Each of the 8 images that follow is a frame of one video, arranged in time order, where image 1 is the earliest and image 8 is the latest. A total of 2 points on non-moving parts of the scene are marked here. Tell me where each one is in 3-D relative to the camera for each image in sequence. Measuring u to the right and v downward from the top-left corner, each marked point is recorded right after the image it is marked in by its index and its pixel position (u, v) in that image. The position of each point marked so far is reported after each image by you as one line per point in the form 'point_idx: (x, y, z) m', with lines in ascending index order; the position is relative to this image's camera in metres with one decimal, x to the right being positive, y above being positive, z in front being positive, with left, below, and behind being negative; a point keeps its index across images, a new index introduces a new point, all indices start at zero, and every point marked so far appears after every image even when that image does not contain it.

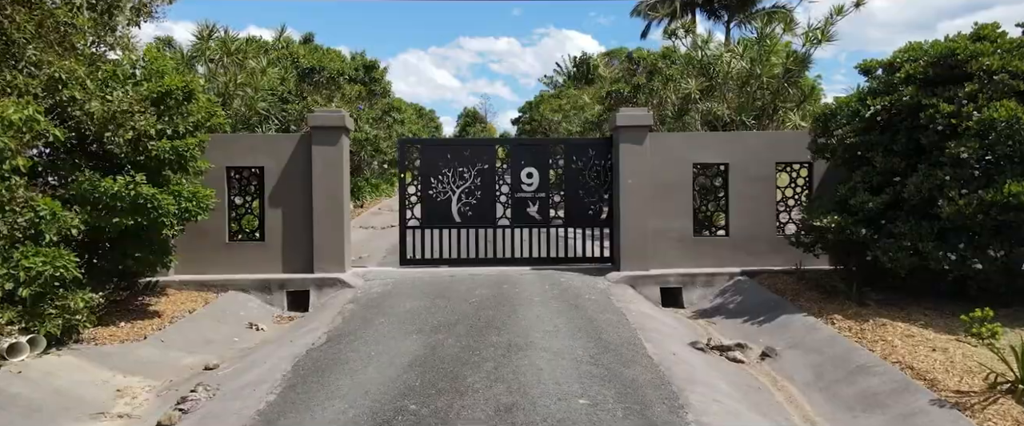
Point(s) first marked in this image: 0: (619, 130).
0: (+1.6, +1.2, +9.9) m
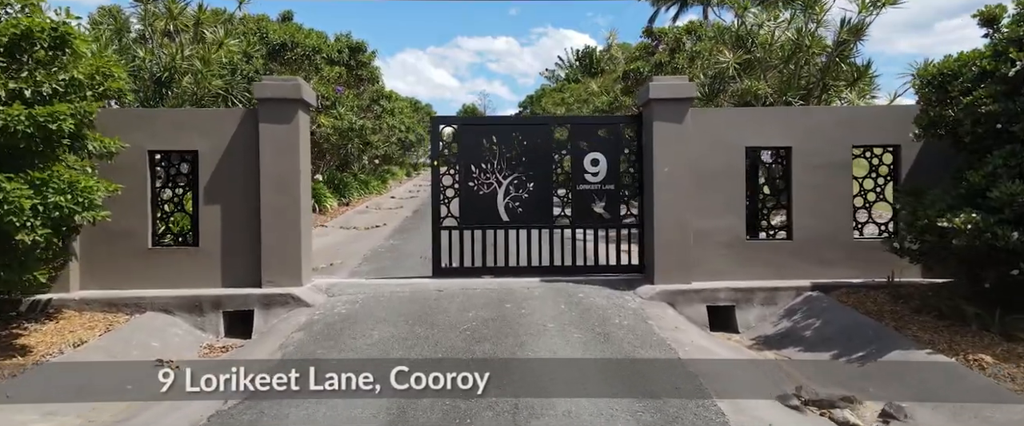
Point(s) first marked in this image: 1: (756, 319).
0: (+1.6, +1.3, +7.8) m
1: (+2.6, -1.2, +7.4) m
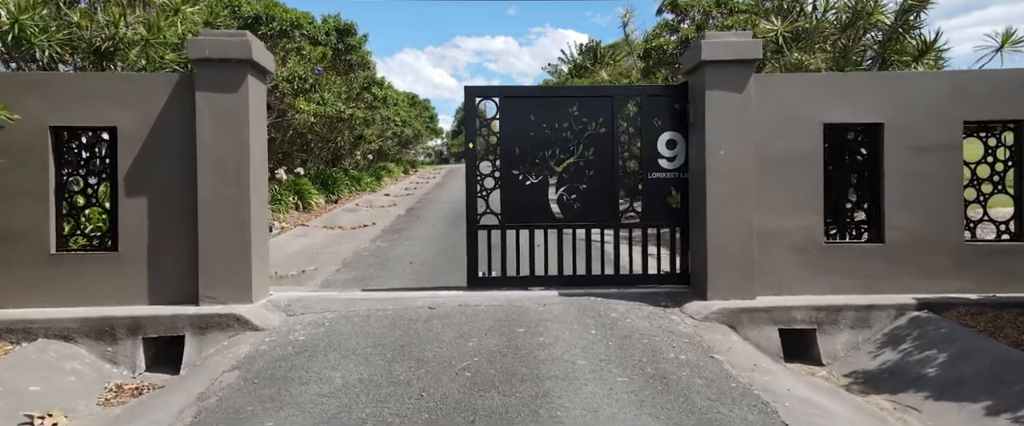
0: (+1.7, +1.3, +6.1) m
1: (+2.8, -1.1, +5.6) m
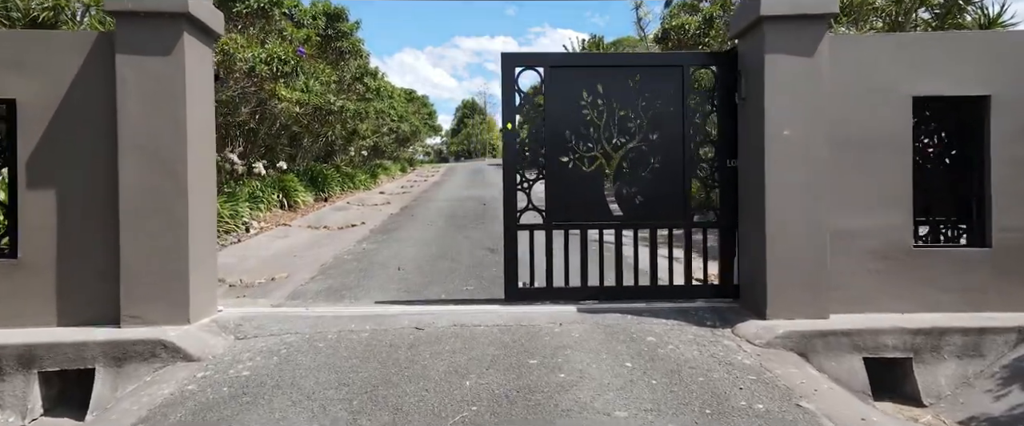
0: (+1.8, +1.3, +4.8) m
1: (+2.8, -1.1, +4.4) m
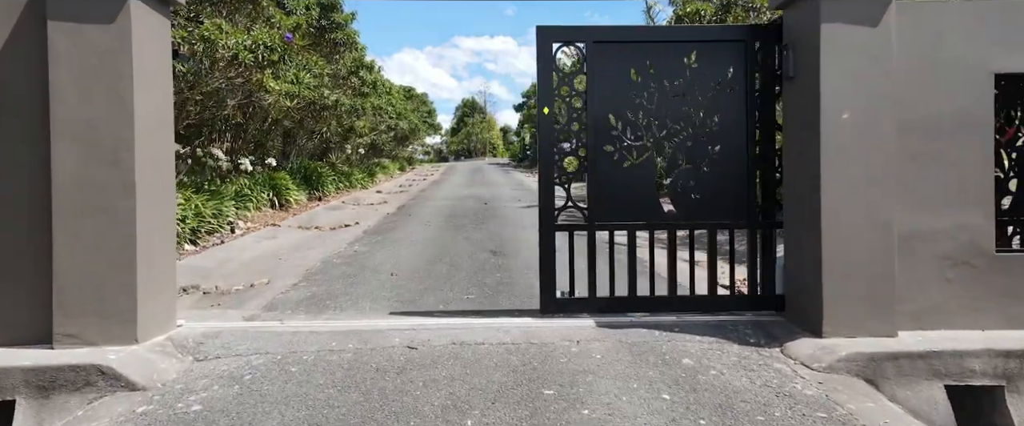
0: (+1.8, +1.3, +4.0) m
1: (+2.9, -1.1, +3.6) m
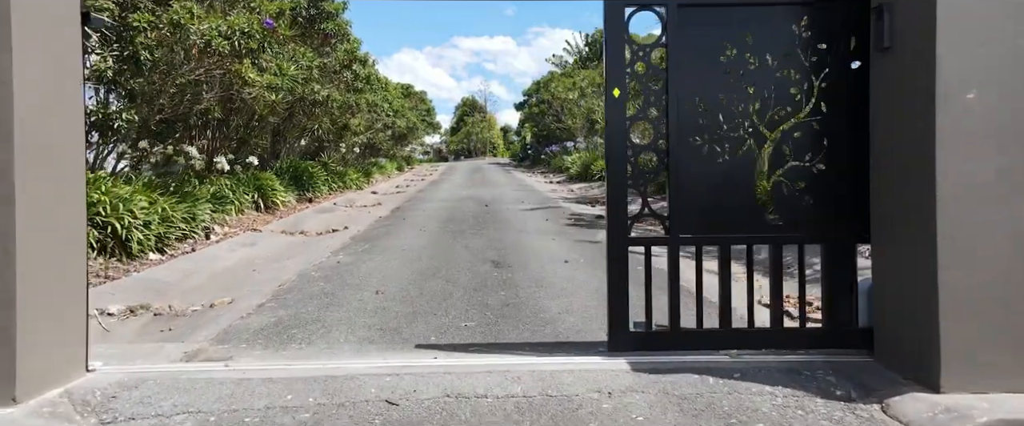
0: (+1.9, +1.3, +3.0) m
1: (+2.9, -1.1, +2.6) m
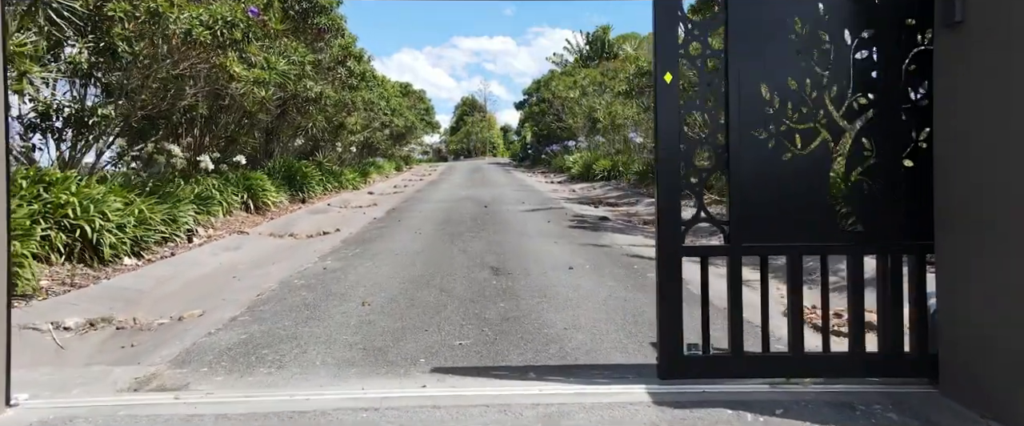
0: (+1.9, +1.3, +2.5) m
1: (+2.9, -1.2, +2.0) m
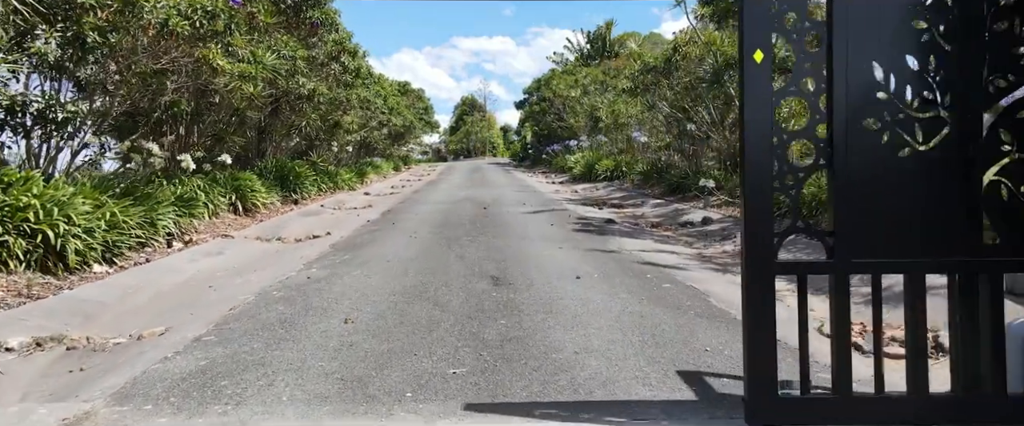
0: (+1.9, +1.2, +1.9) m
1: (+3.0, -1.2, +1.4) m
